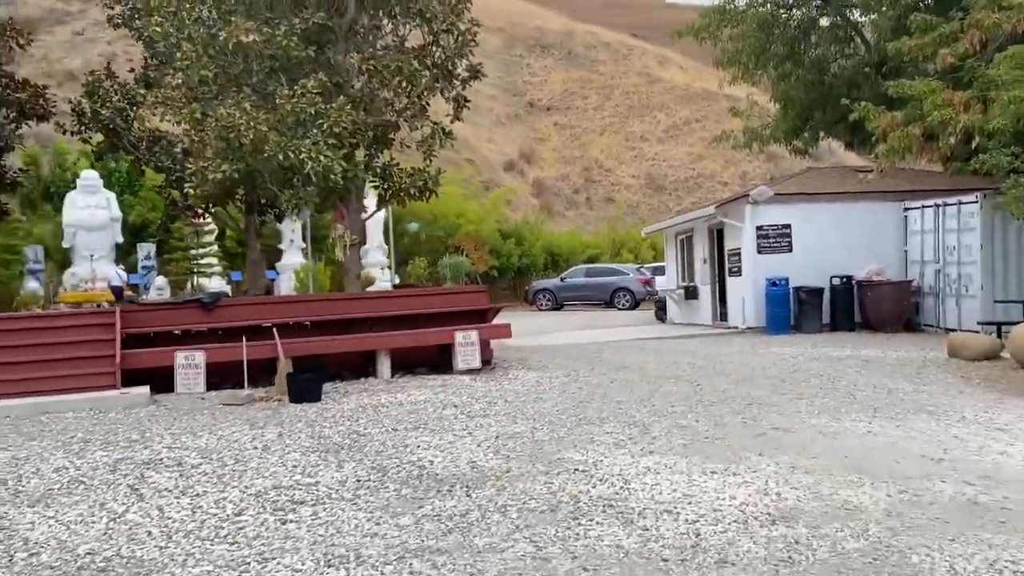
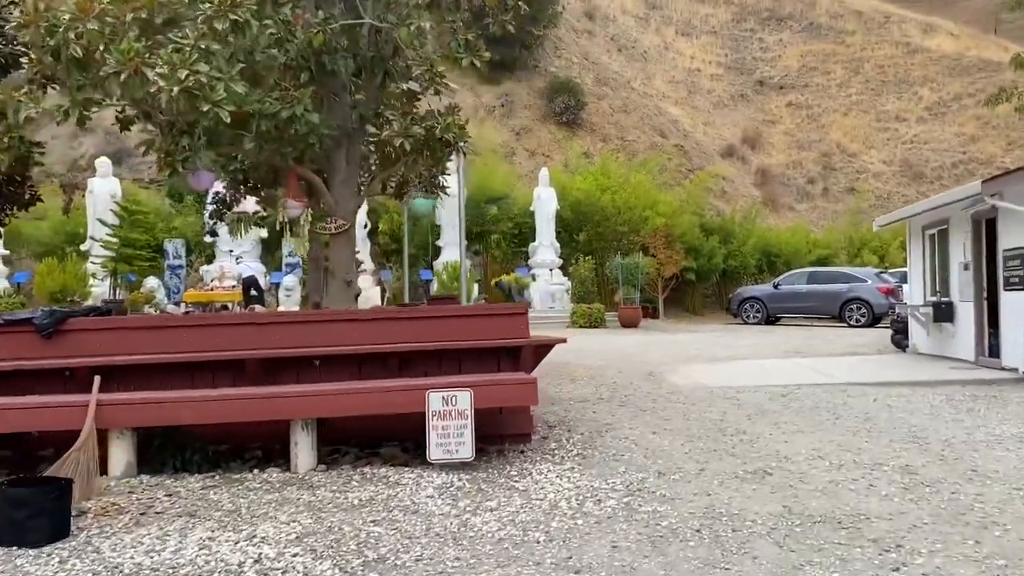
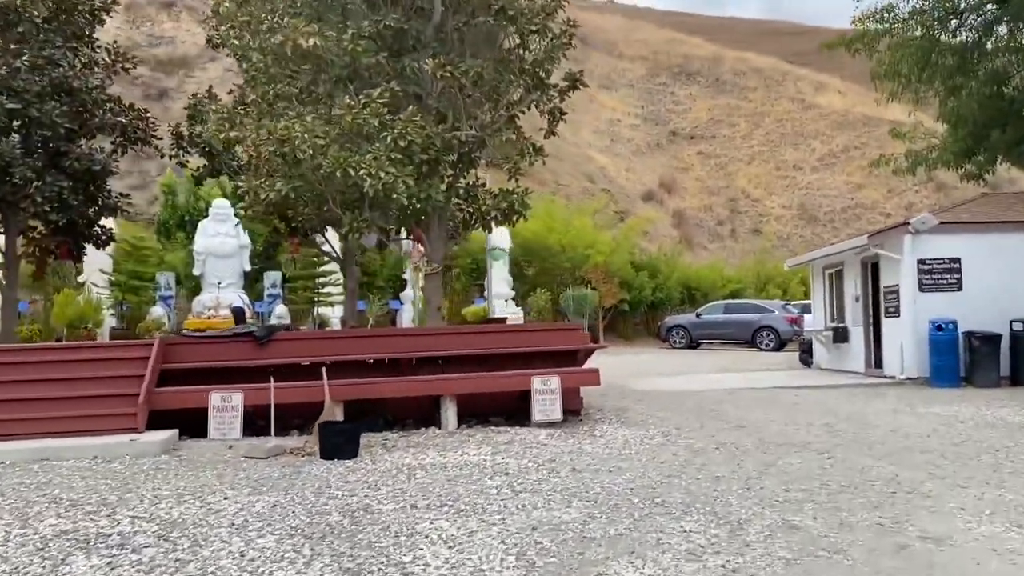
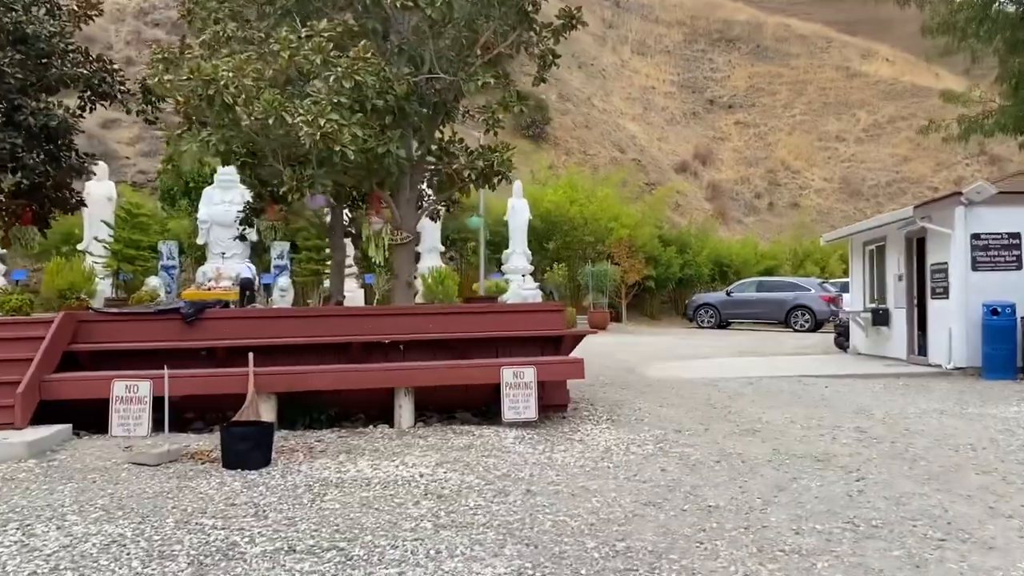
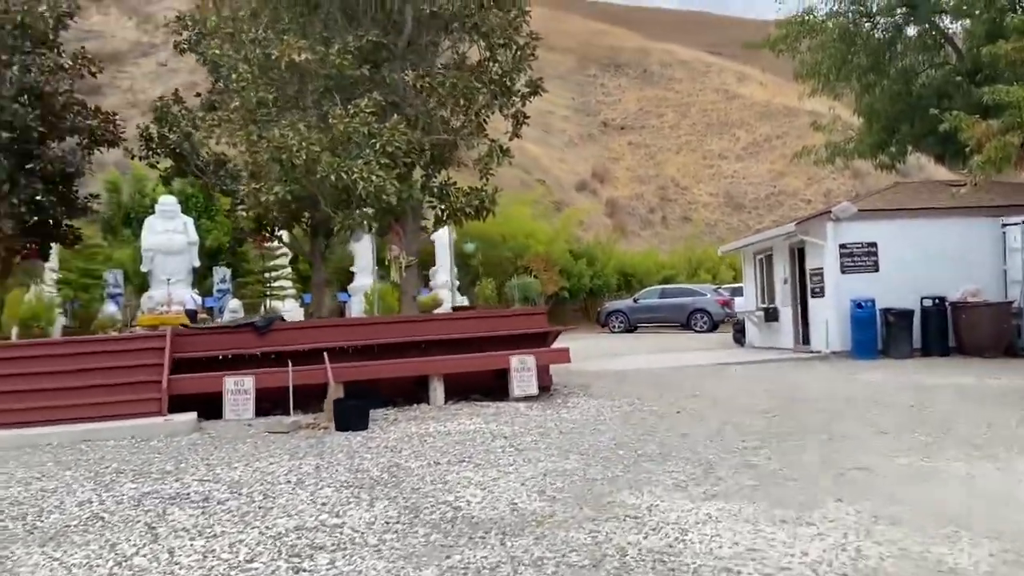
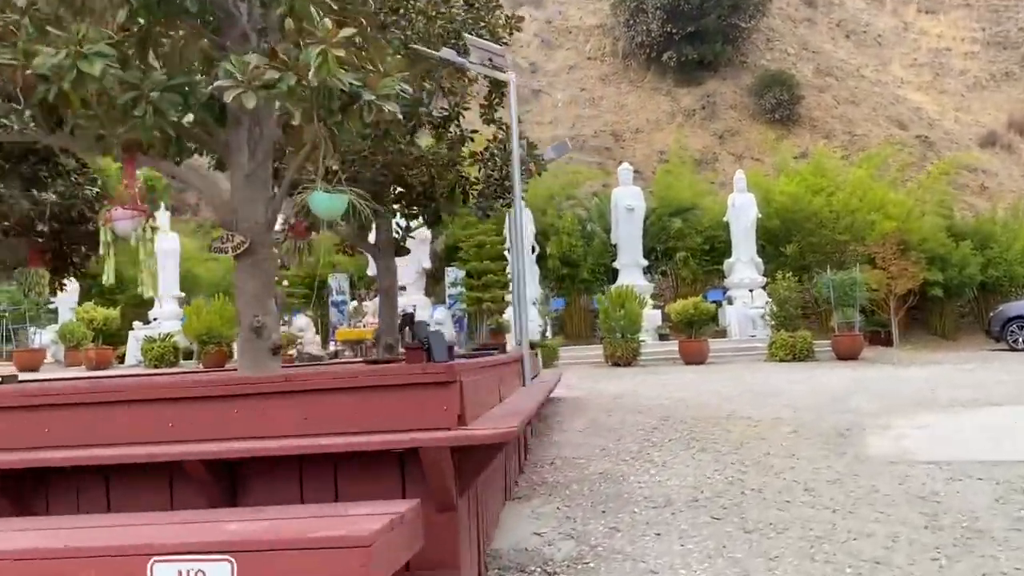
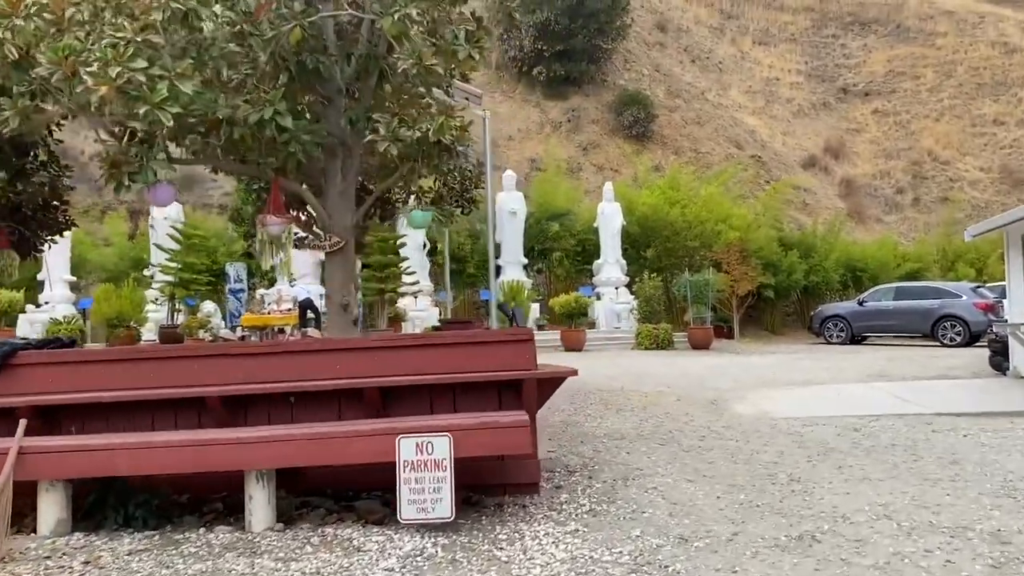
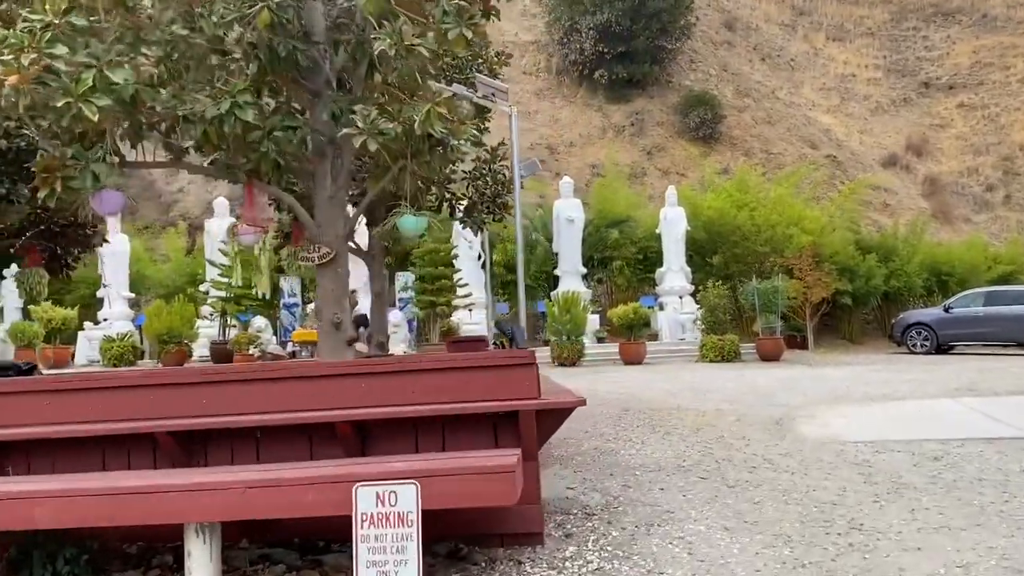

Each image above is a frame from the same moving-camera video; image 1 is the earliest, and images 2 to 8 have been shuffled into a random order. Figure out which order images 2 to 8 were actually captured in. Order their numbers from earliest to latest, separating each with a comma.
5, 3, 4, 2, 7, 8, 6
